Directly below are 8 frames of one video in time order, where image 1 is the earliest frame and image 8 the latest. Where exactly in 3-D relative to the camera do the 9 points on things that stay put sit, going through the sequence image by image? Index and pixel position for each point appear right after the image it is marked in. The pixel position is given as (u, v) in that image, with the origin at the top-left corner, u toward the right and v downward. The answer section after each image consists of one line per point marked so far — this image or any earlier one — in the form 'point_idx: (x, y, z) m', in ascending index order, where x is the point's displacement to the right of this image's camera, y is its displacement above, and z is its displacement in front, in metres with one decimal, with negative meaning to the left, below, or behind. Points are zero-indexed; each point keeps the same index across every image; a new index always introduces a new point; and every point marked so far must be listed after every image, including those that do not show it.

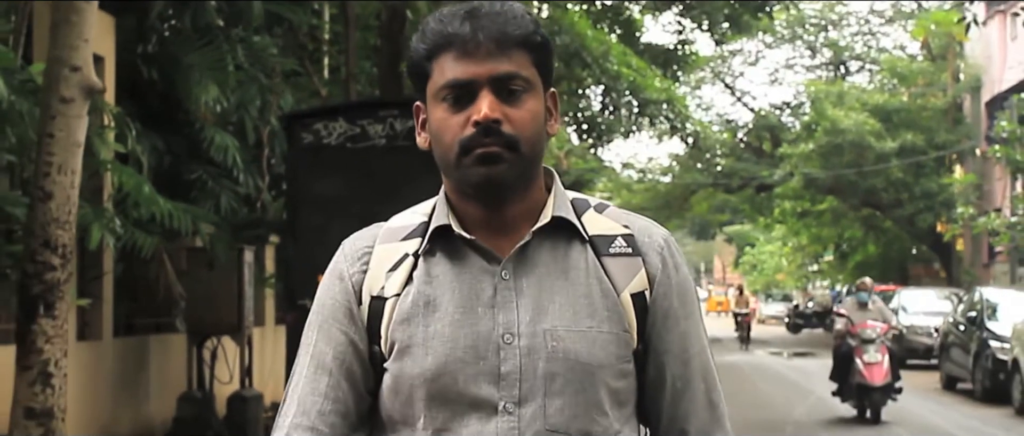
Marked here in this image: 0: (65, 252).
0: (-3.0, -0.2, +8.7) m
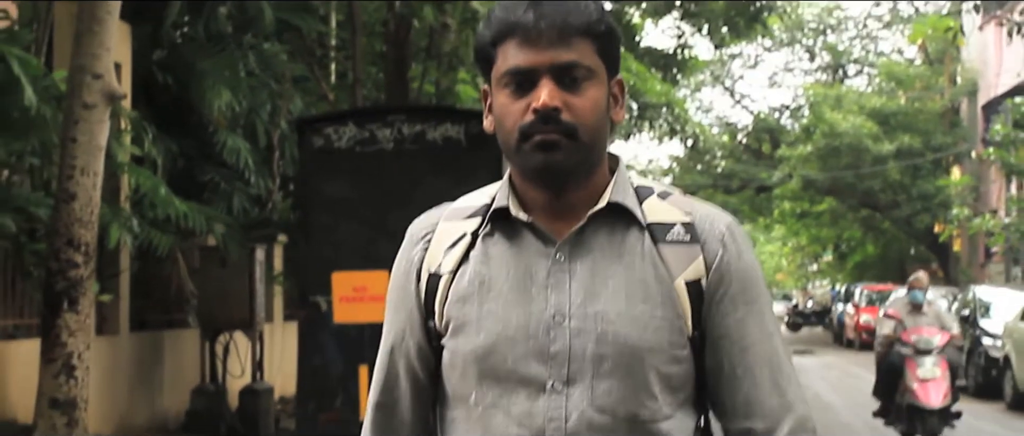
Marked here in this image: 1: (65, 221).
0: (-3.0, -0.2, +9.1) m
1: (-3.1, 0.0, +9.0) m
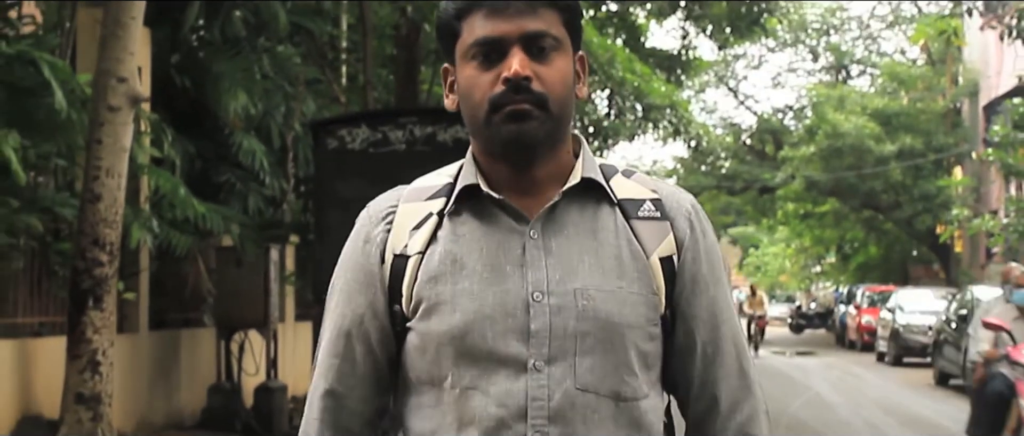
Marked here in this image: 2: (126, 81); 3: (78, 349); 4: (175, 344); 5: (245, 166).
0: (-2.9, -0.2, +9.4) m
1: (-3.0, 0.0, +9.2) m
2: (-2.8, +1.0, +9.2) m
3: (-3.1, -0.9, +9.2) m
4: (-3.3, -1.2, +12.5) m
5: (-2.7, +0.5, +12.9) m
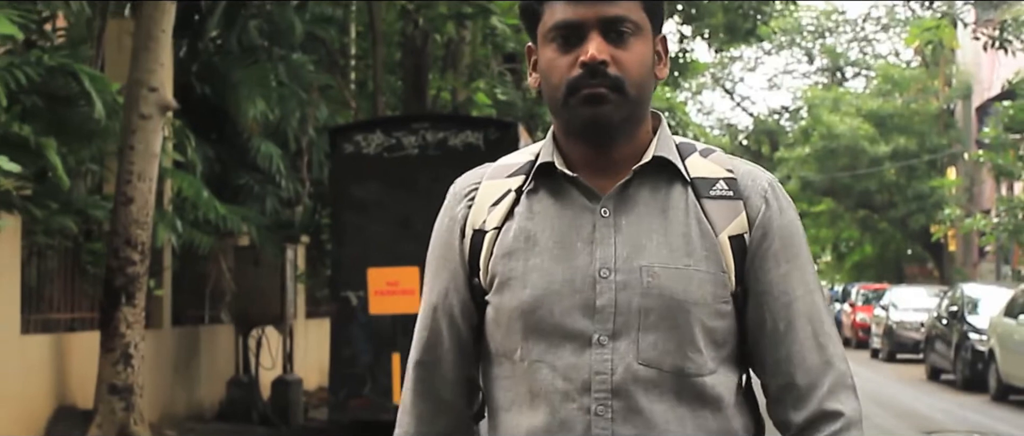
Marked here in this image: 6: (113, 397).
0: (-2.9, -0.2, +9.9) m
1: (-3.0, 0.0, +9.8) m
2: (-2.7, +1.0, +9.7) m
3: (-3.1, -0.9, +9.8) m
4: (-3.2, -1.2, +13.0) m
5: (-2.6, +0.5, +13.5) m
6: (-3.0, -1.4, +9.7) m
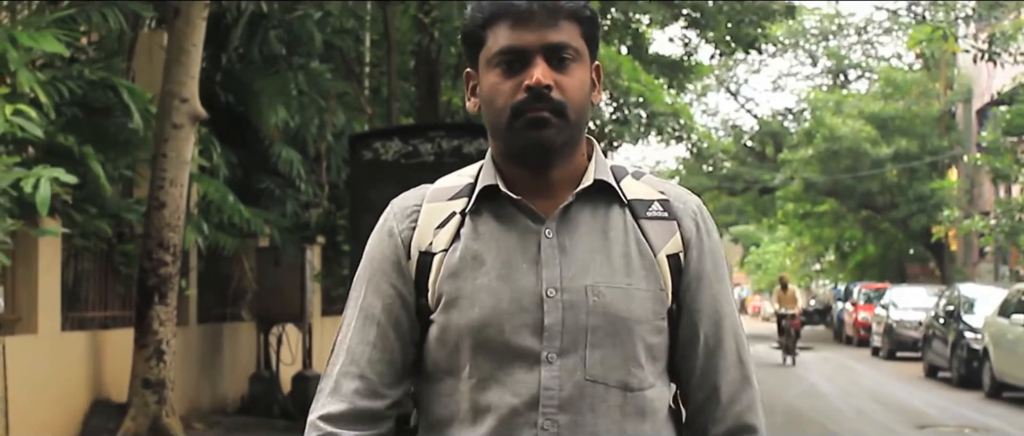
0: (-2.8, -0.3, +10.5) m
1: (-2.9, -0.1, +10.4) m
2: (-2.6, +0.9, +10.3) m
3: (-3.0, -1.0, +10.4) m
4: (-3.1, -1.2, +13.6) m
5: (-2.5, +0.5, +14.0) m
6: (-2.9, -1.4, +10.3) m
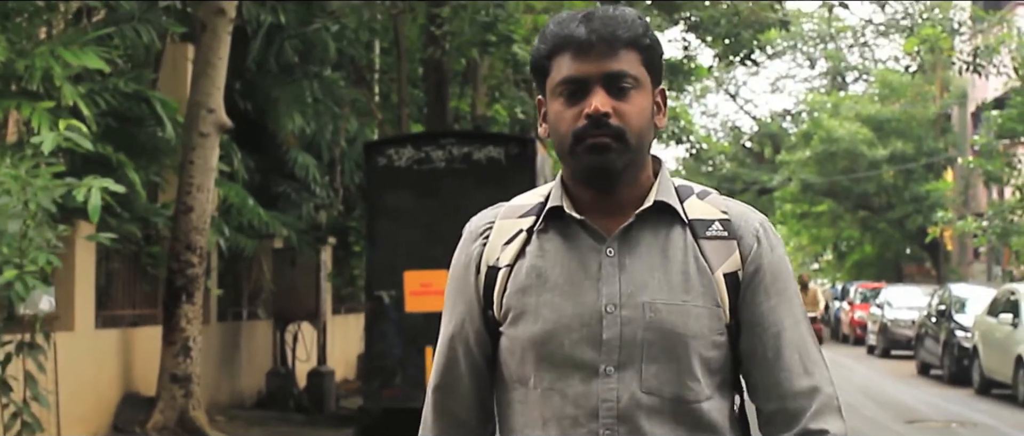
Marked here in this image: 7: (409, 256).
0: (-2.7, -0.3, +11.1) m
1: (-2.8, -0.1, +11.0) m
2: (-2.5, +0.9, +10.9) m
3: (-2.9, -1.0, +11.0) m
4: (-3.0, -1.3, +14.2) m
5: (-2.4, +0.5, +14.6) m
6: (-2.9, -1.4, +10.9) m
7: (-0.9, -0.4, +12.1) m
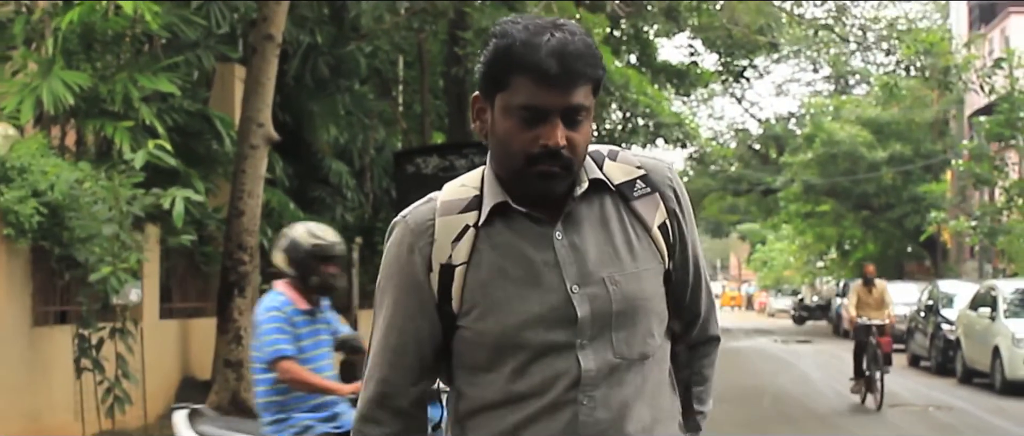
0: (-2.5, -0.3, +12.5) m
1: (-2.6, -0.1, +12.3) m
2: (-2.4, +0.9, +12.3) m
3: (-2.7, -1.0, +12.3) m
4: (-2.8, -1.3, +15.6) m
5: (-2.2, +0.4, +16.0) m
6: (-2.7, -1.4, +12.3) m
7: (-0.8, -0.4, +13.5) m
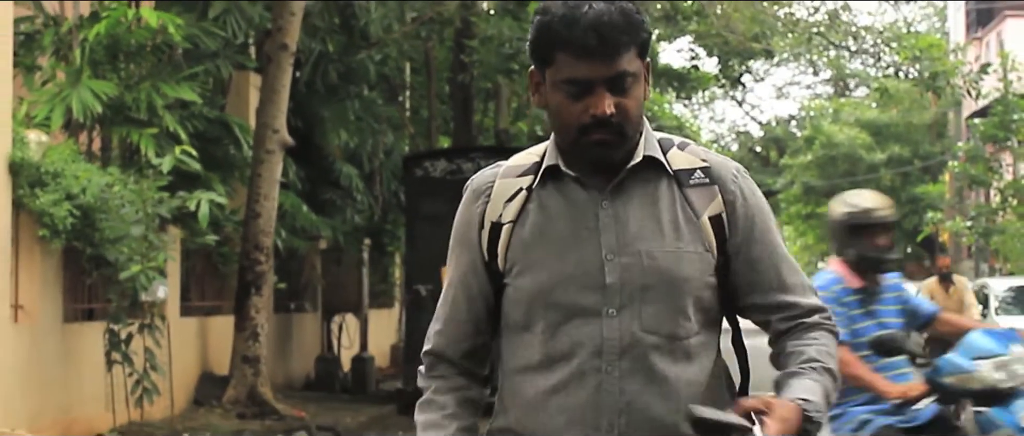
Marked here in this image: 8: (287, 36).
0: (-2.5, -0.3, +13.0) m
1: (-2.6, -0.1, +12.9) m
2: (-2.3, +0.9, +12.8) m
3: (-2.7, -1.1, +12.9) m
4: (-2.8, -1.3, +16.1) m
5: (-2.2, +0.4, +16.5) m
6: (-2.6, -1.5, +12.8) m
7: (-0.7, -0.4, +14.0) m
8: (-2.2, +1.8, +12.6) m
